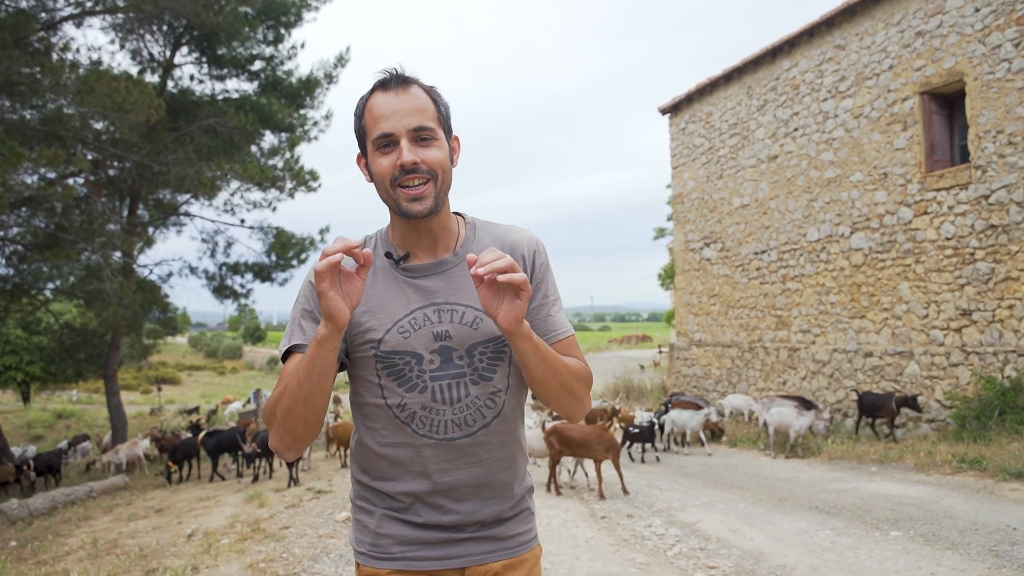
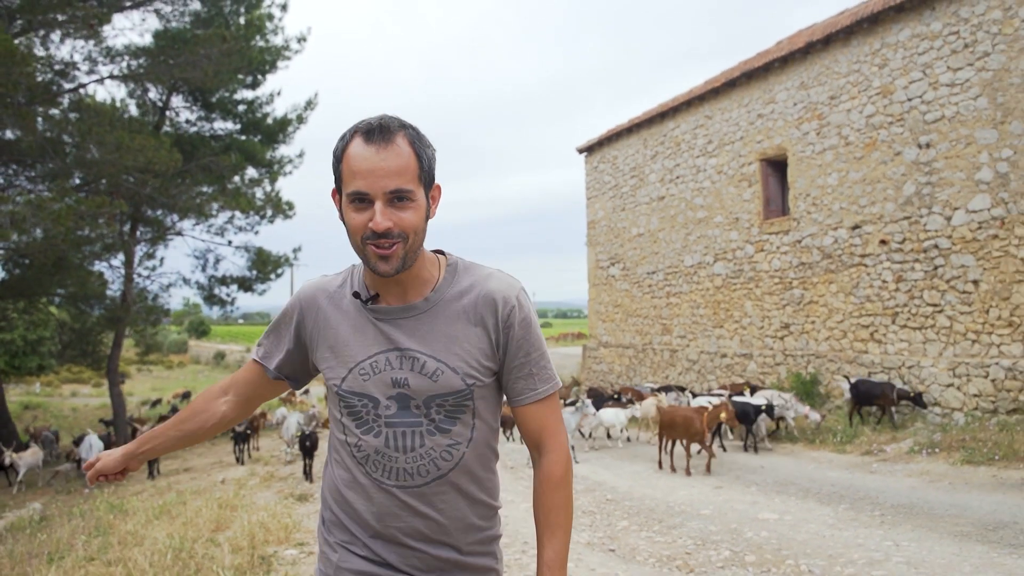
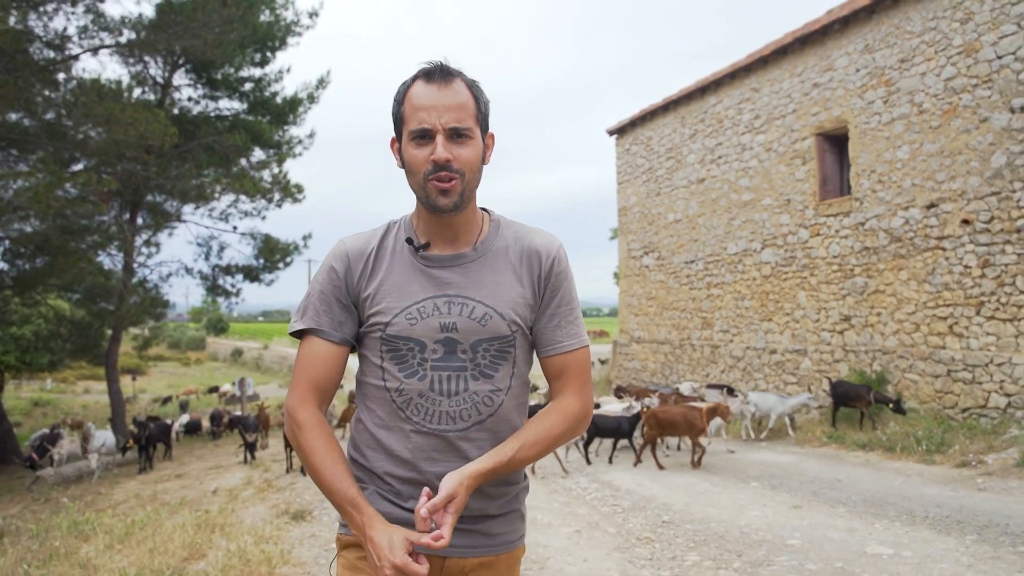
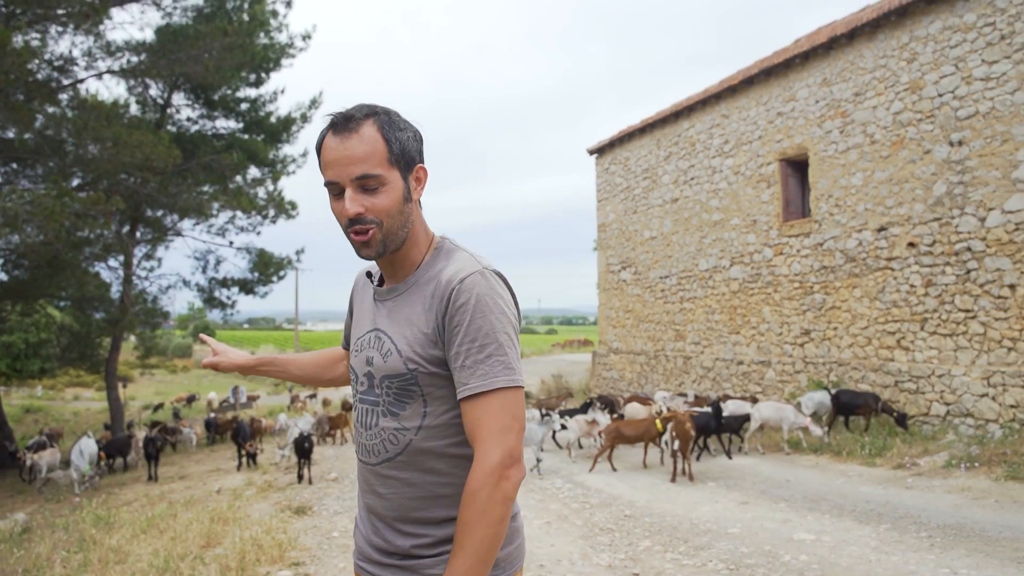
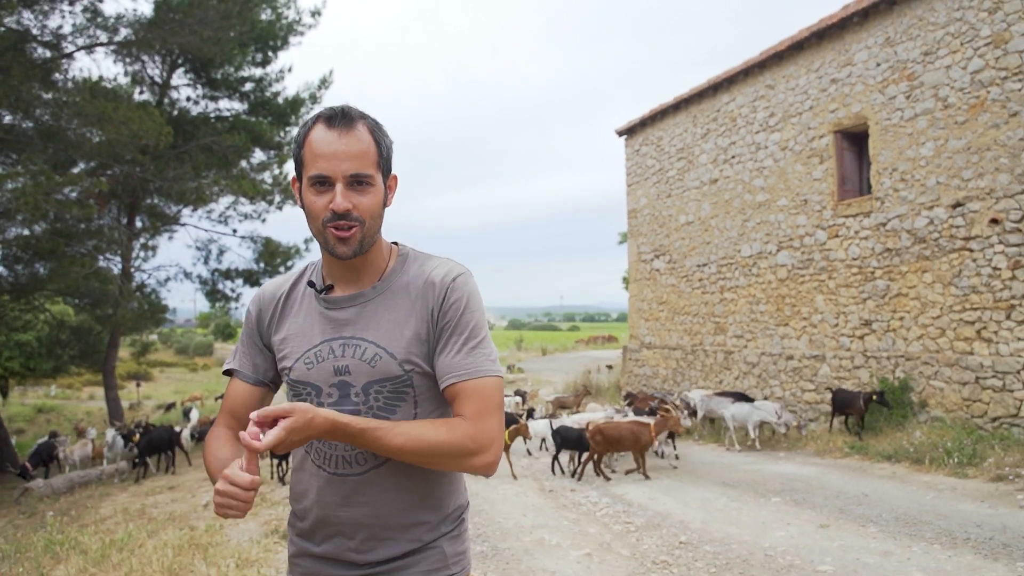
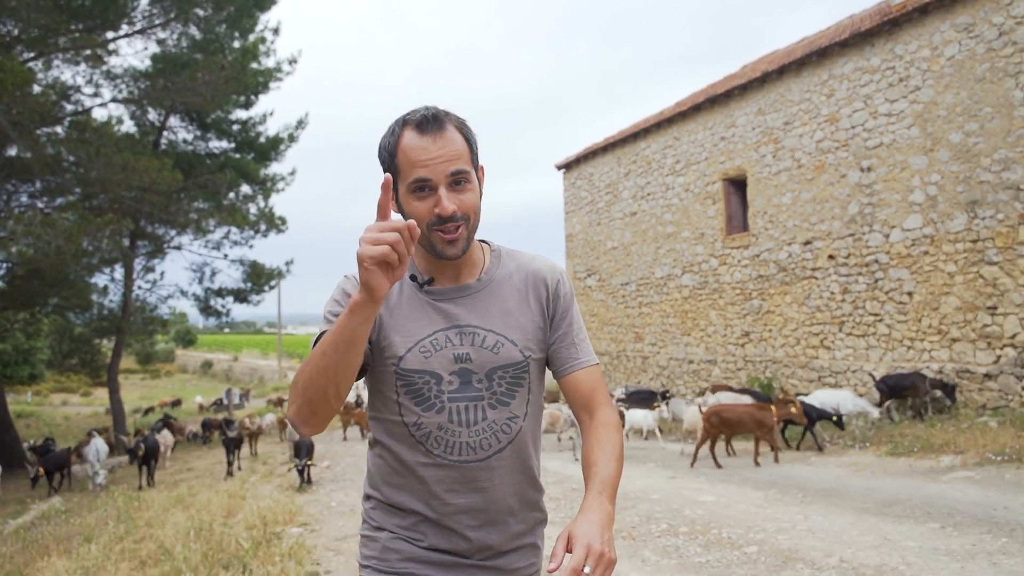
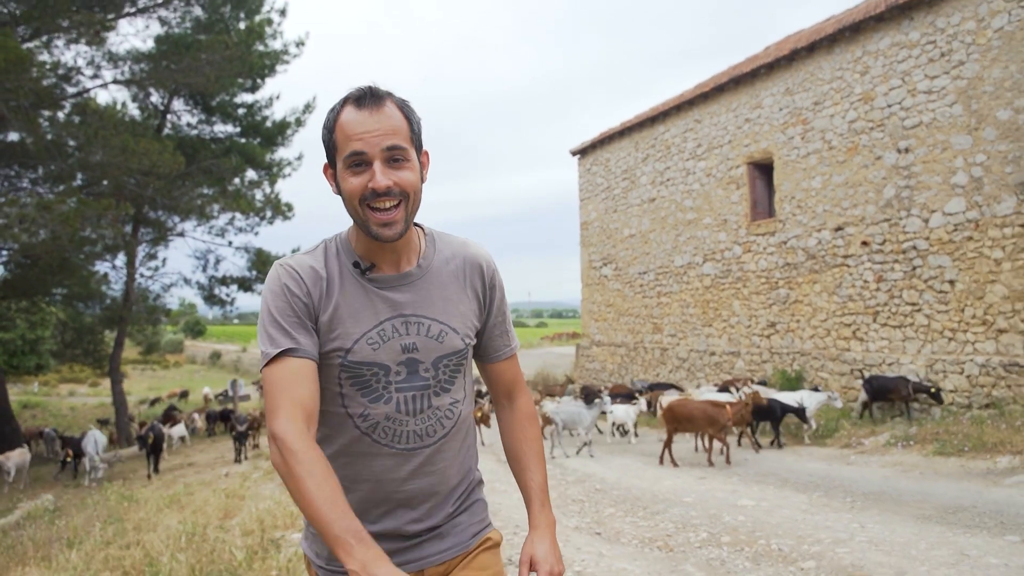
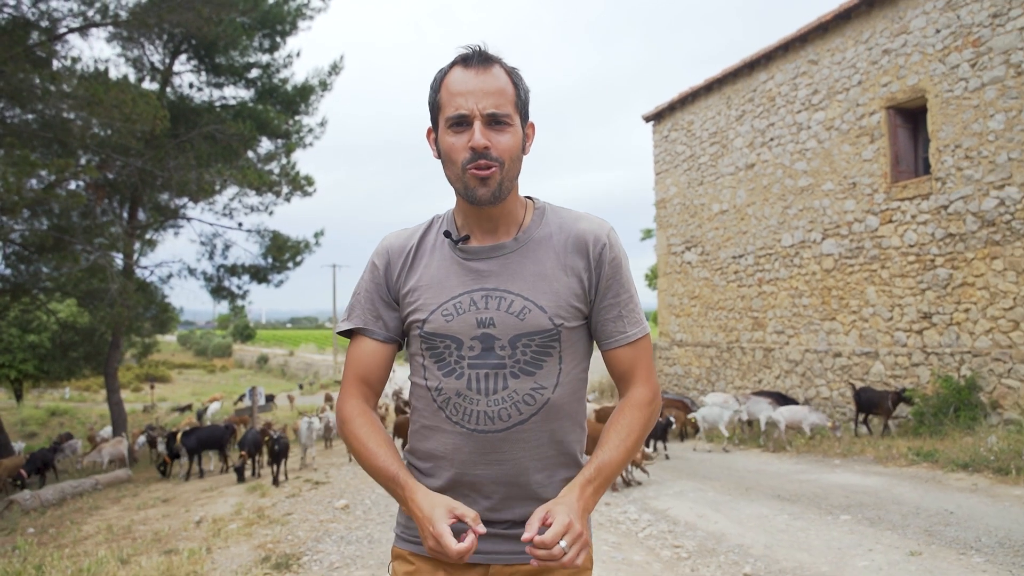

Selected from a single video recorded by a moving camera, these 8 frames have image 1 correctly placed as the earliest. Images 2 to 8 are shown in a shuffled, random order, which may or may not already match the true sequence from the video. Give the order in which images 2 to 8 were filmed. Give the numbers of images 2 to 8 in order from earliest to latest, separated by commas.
8, 5, 3, 4, 2, 7, 6
